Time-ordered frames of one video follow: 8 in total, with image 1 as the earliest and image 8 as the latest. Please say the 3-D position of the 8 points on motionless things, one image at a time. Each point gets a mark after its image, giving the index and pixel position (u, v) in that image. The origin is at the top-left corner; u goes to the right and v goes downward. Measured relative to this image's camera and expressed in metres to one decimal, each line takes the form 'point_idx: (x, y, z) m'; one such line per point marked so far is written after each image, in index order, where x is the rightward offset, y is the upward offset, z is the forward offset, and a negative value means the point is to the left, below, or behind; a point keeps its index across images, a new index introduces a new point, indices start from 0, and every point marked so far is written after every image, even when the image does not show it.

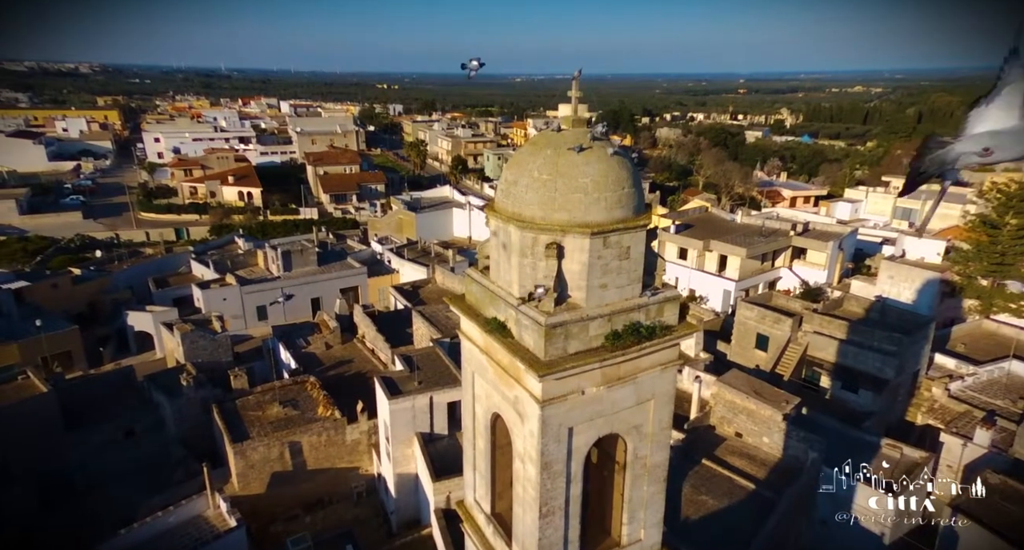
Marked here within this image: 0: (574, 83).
0: (+0.7, +2.2, +6.8) m
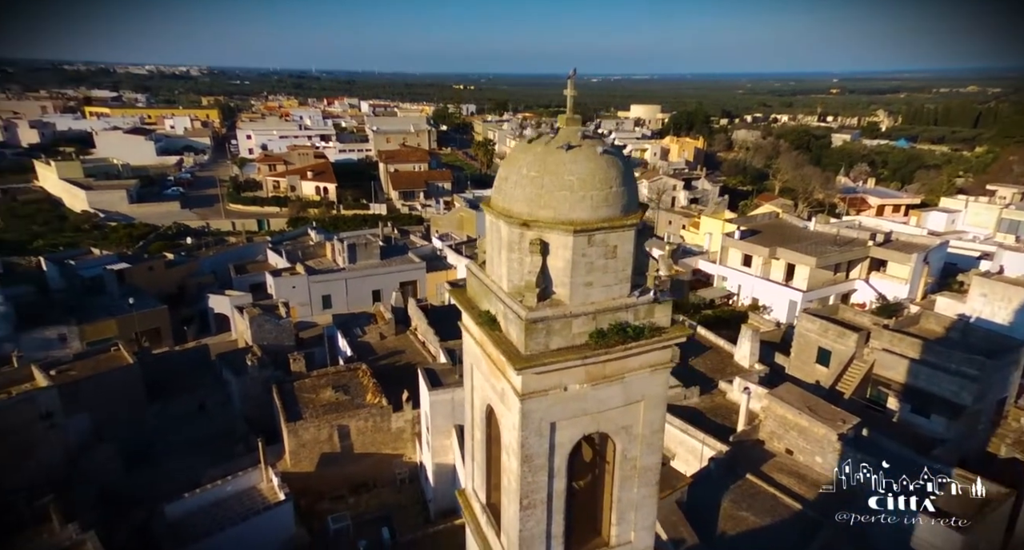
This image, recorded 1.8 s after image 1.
0: (+0.7, +2.2, +6.9) m
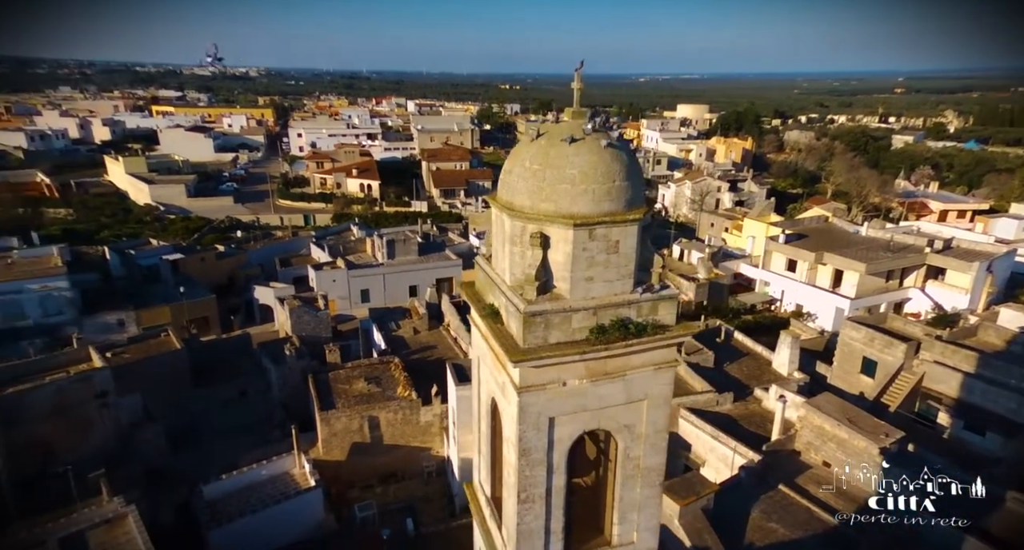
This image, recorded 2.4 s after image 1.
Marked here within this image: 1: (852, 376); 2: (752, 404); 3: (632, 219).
0: (+0.7, +2.2, +6.8) m
1: (+11.2, -3.3, +20.0) m
2: (+7.5, -4.0, +19.1) m
3: (+1.3, +0.6, +6.6) m
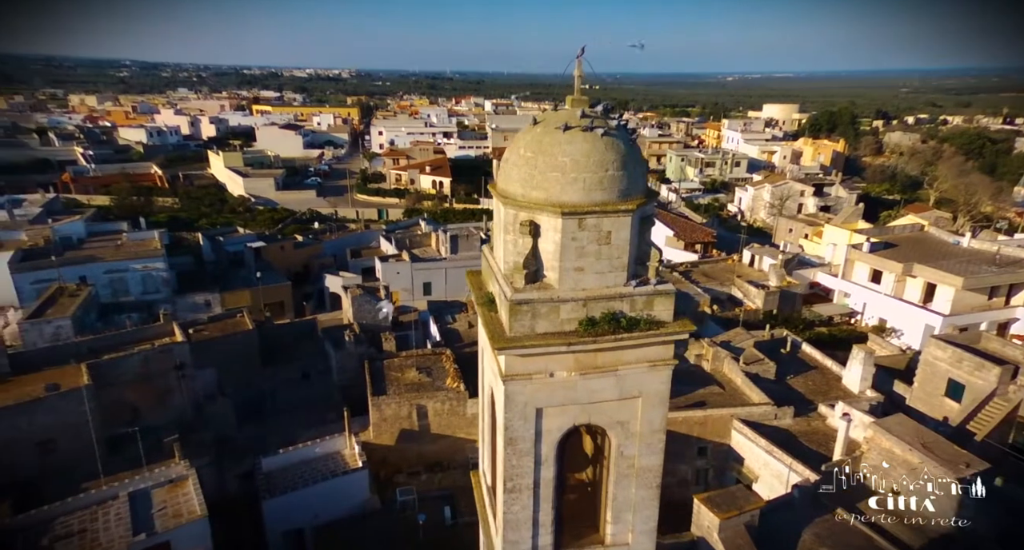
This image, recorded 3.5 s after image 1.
0: (+0.7, +2.4, +6.7) m
1: (+12.7, -3.7, +18.2) m
2: (+8.9, -4.3, +17.9) m
3: (+1.2, +0.7, +6.4) m
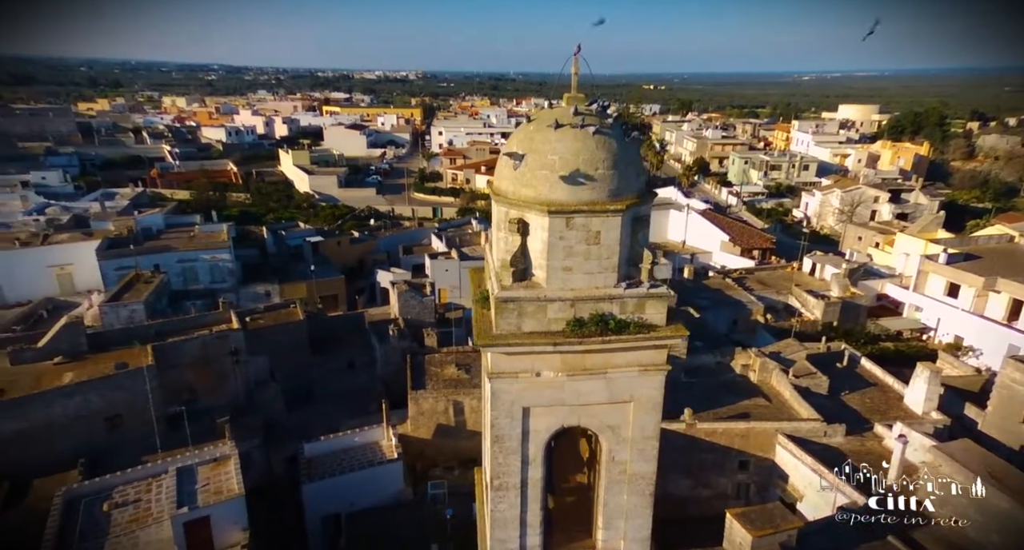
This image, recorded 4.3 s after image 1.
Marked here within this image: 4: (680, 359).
0: (+0.7, +2.4, +6.6) m
1: (+13.7, -4.1, +16.7) m
2: (+9.9, -4.6, +16.8) m
3: (+1.1, +0.7, +6.3) m
4: (+5.4, -2.7, +19.3) m
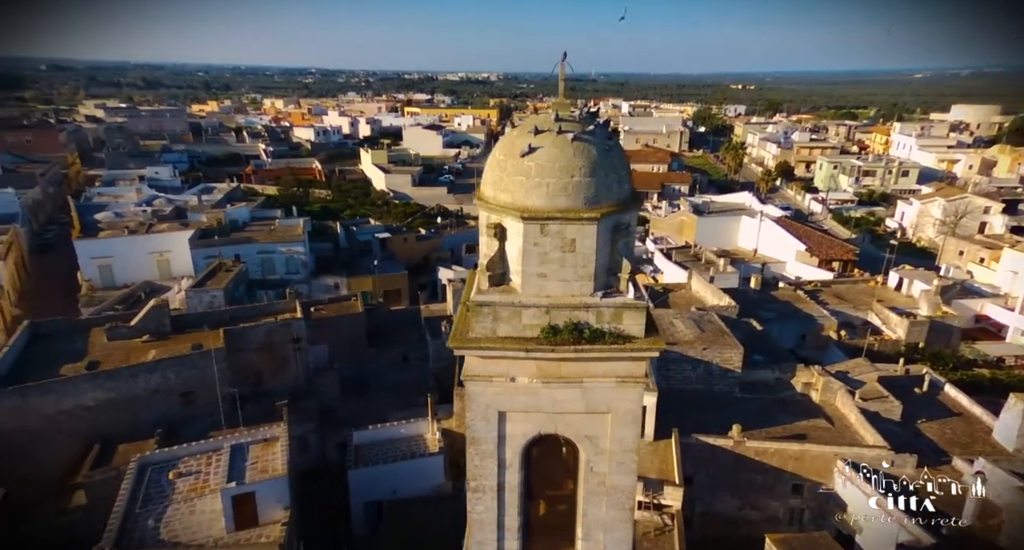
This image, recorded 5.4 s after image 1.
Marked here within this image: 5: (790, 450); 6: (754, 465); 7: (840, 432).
0: (+0.5, +2.3, +6.6) m
1: (+14.6, -4.8, +14.7) m
2: (+10.8, -5.0, +15.3) m
3: (+0.8, +0.6, +6.2) m
4: (+6.8, -3.0, +18.4) m
5: (+7.3, -4.6, +16.0) m
6: (+6.5, -5.1, +16.2) m
7: (+9.1, -4.4, +16.9) m
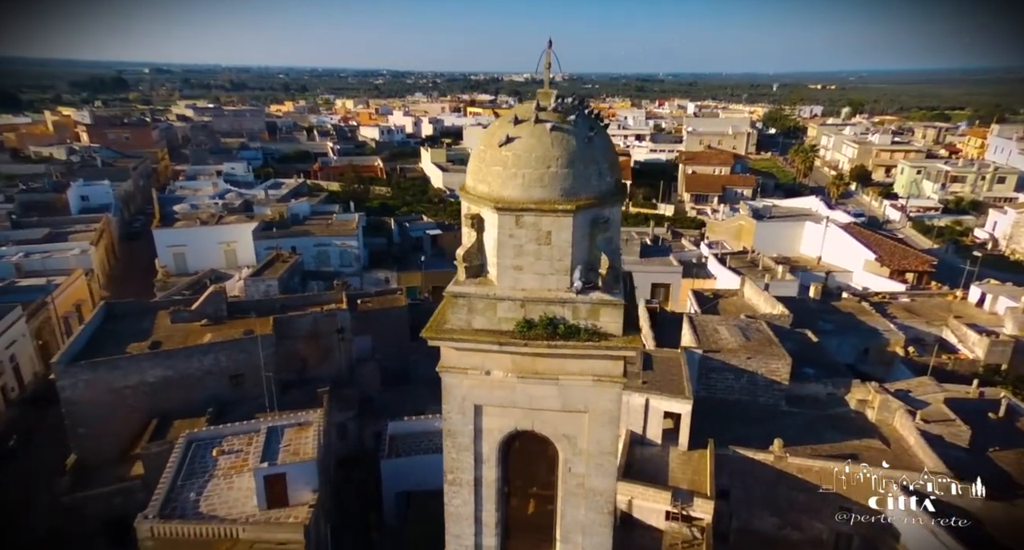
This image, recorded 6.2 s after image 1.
0: (+0.4, +2.3, +6.4) m
1: (+15.1, -5.2, +12.8) m
2: (+11.3, -5.4, +13.9) m
3: (+0.5, +0.7, +6.0) m
4: (+7.8, -3.2, +17.5) m
5: (+8.0, -4.8, +15.0) m
6: (+7.1, -5.2, +15.3) m
7: (+9.9, -4.6, +15.7) m
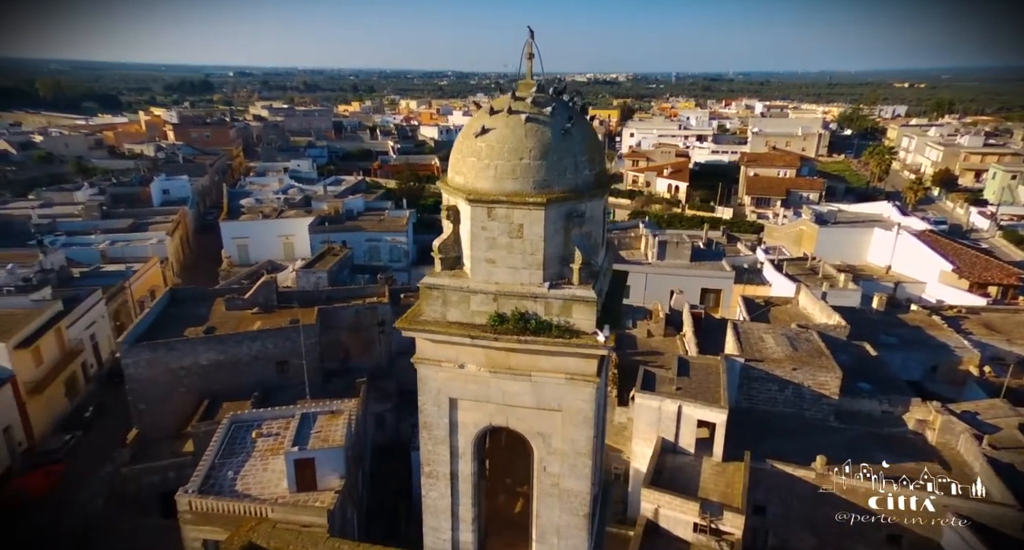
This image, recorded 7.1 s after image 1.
0: (+0.2, +2.4, +6.3) m
1: (+15.3, -5.6, +11.0) m
2: (+11.7, -5.7, +12.5) m
3: (+0.2, +0.7, +5.9) m
4: (+8.6, -3.4, +16.4) m
5: (+8.4, -5.0, +13.9) m
6: (+7.7, -5.4, +14.4) m
7: (+10.4, -4.9, +14.4) m
